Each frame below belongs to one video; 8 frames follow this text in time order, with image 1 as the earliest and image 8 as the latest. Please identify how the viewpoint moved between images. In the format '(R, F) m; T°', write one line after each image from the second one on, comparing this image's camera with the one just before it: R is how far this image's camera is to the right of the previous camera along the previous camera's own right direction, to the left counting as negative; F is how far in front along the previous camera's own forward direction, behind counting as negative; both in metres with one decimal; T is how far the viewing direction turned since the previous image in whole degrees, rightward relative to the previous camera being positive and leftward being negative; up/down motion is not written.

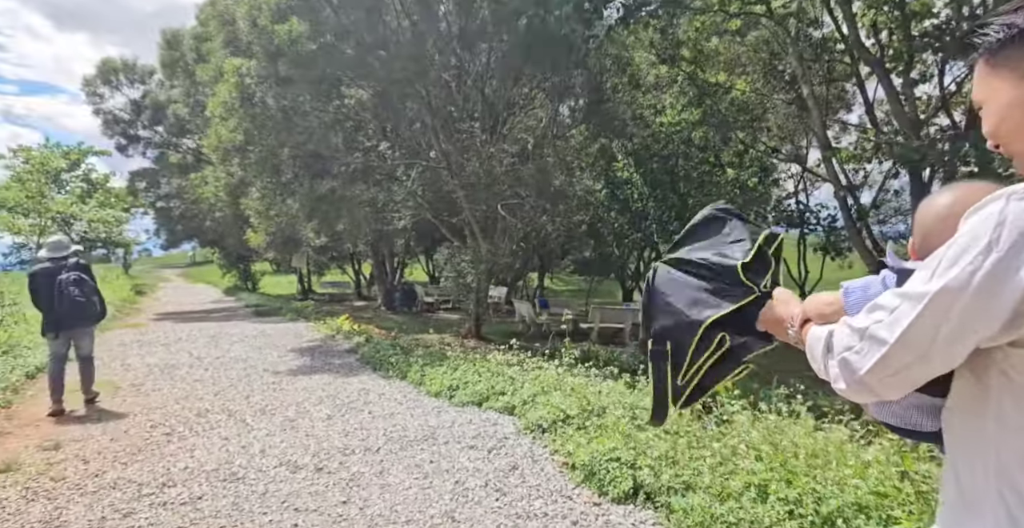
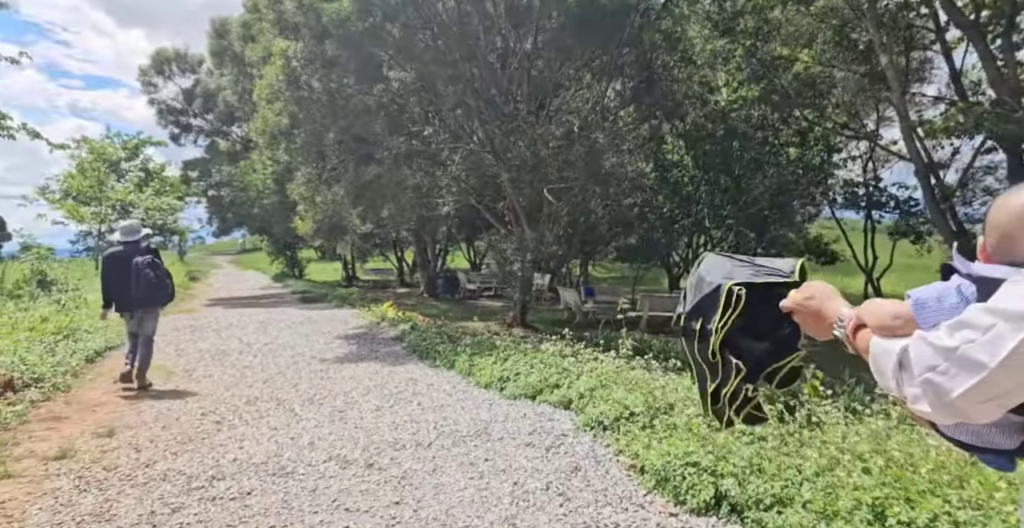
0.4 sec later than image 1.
(-0.1, +0.3) m; -4°
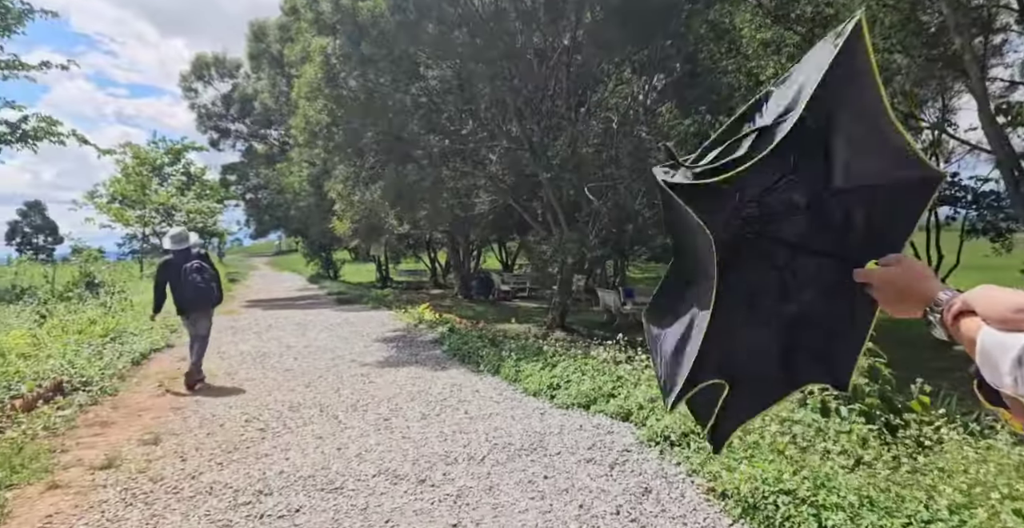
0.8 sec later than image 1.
(-0.2, +0.3) m; -3°
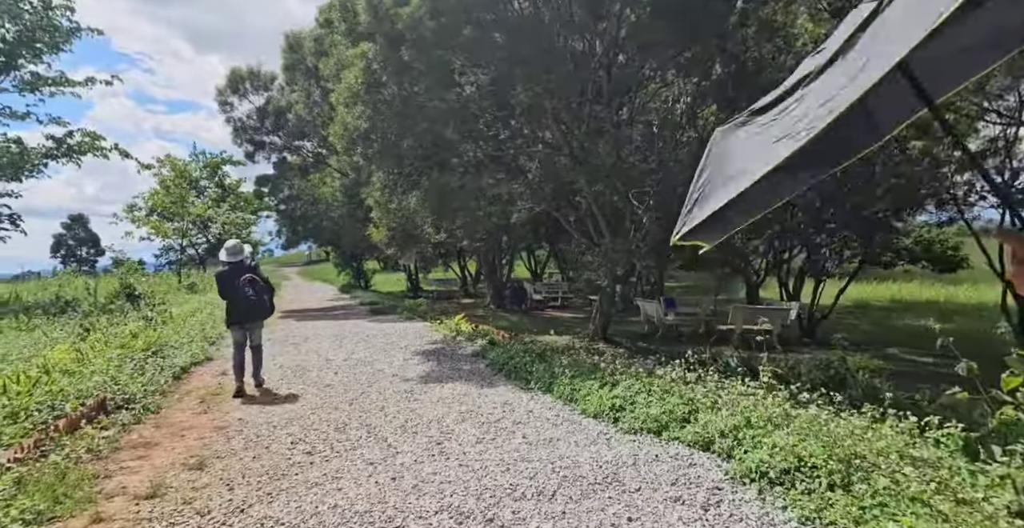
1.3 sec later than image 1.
(-0.3, +0.3) m; -3°
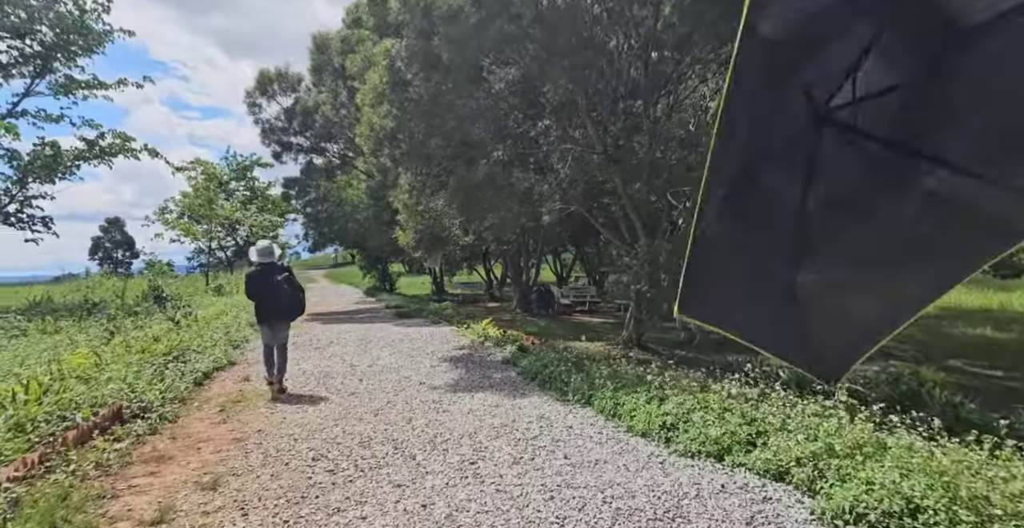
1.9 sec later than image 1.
(-0.1, +0.5) m; -2°
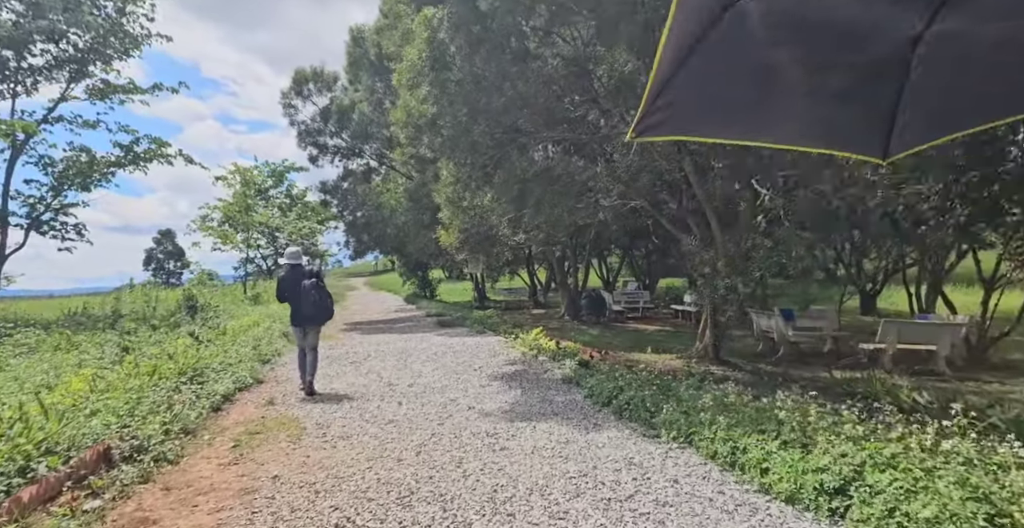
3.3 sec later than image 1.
(-0.3, +1.3) m; -4°
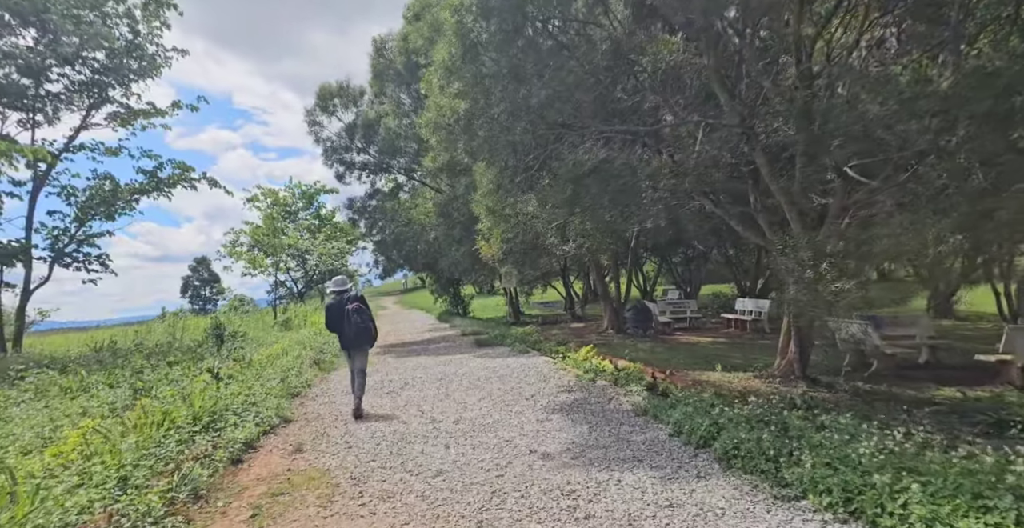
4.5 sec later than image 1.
(-0.3, +1.1) m; -3°
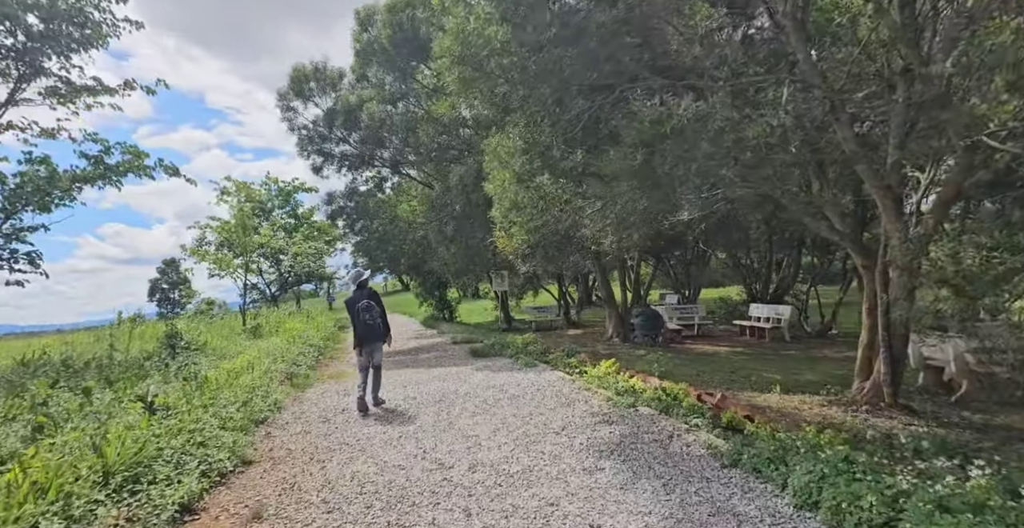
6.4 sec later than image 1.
(-0.5, +1.8) m; +2°
